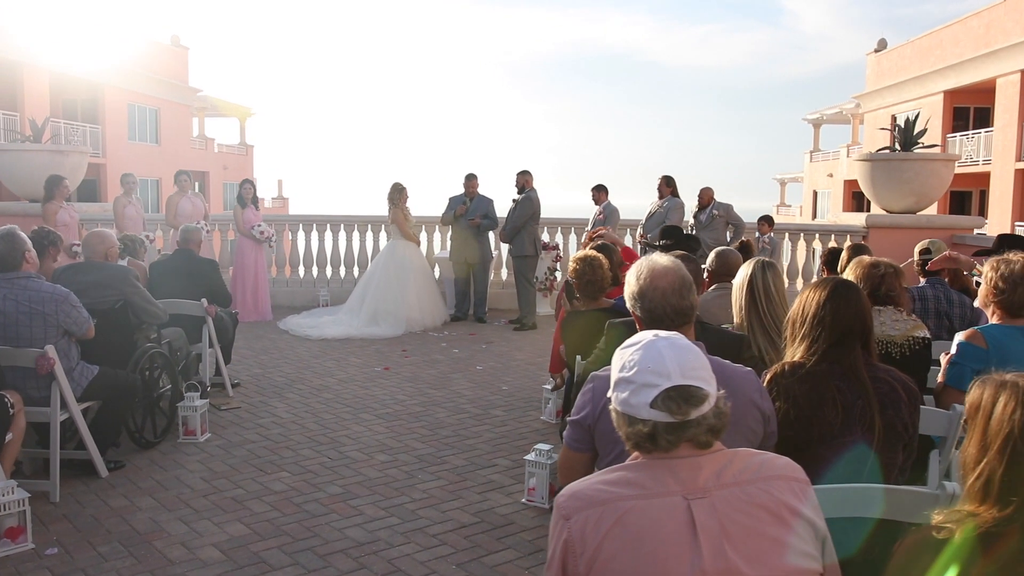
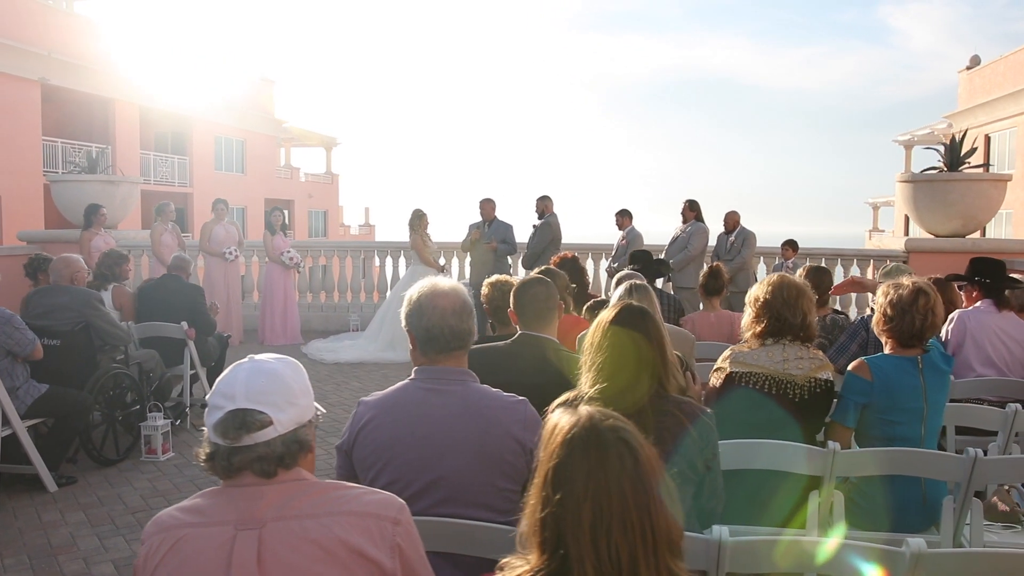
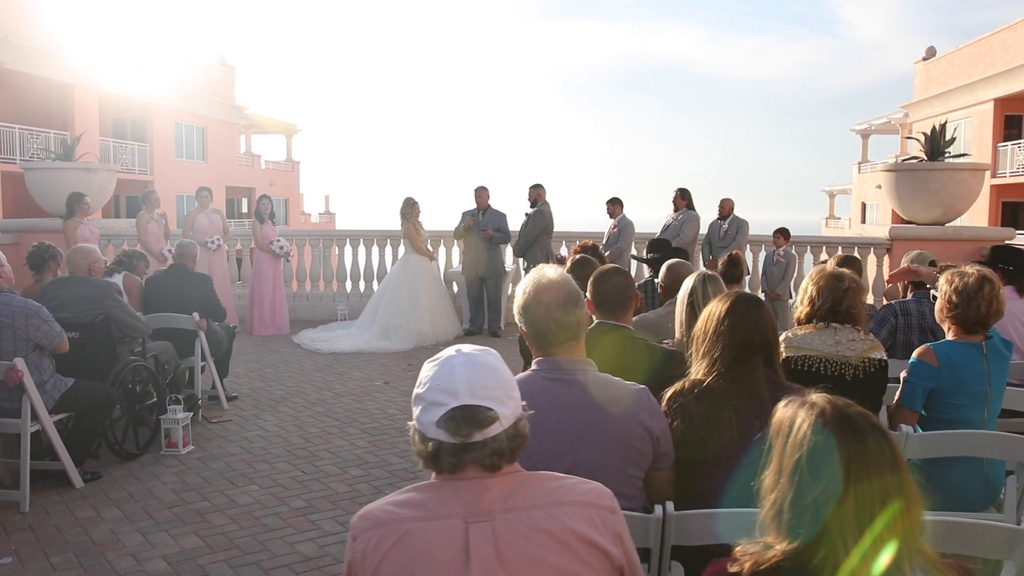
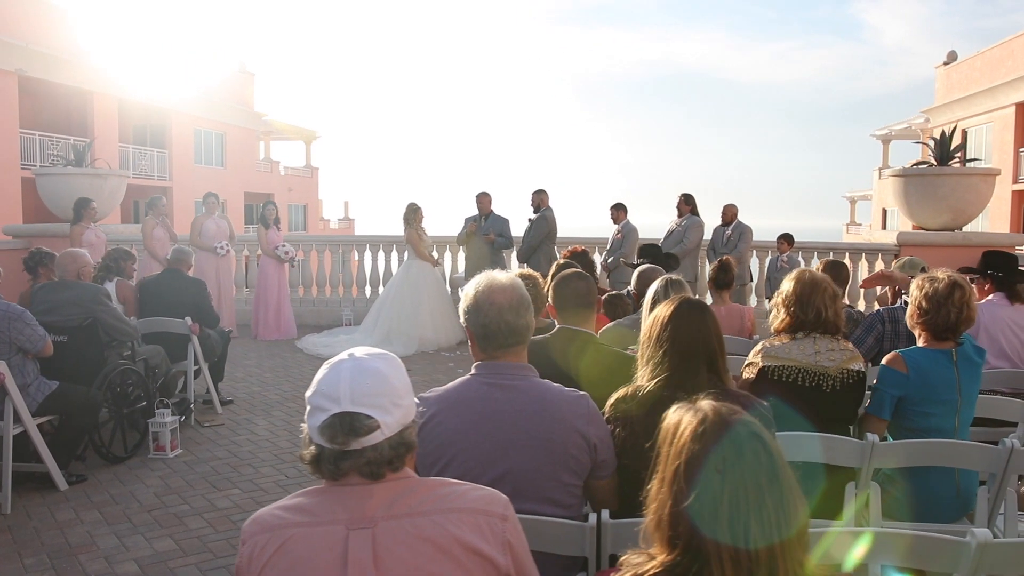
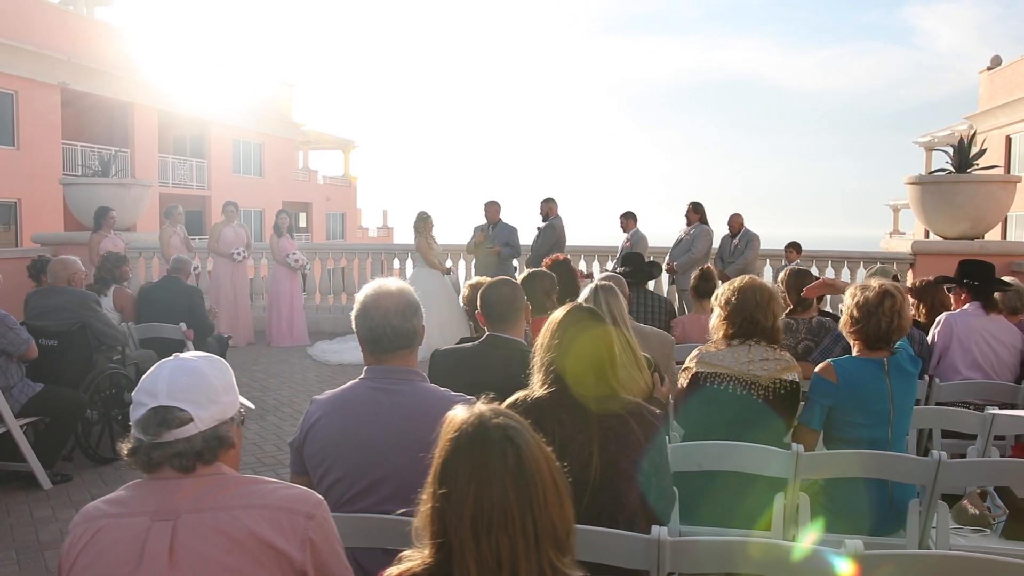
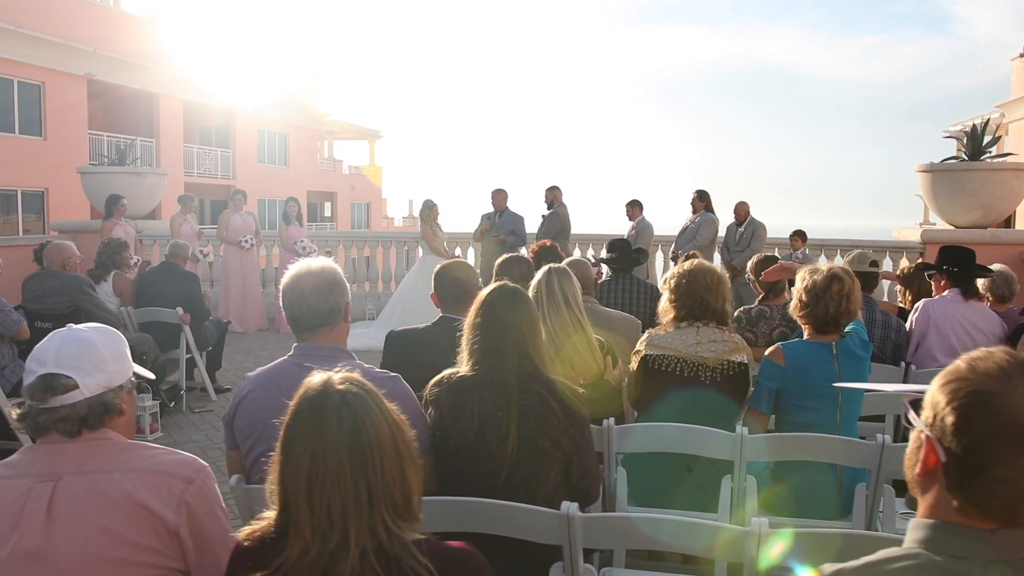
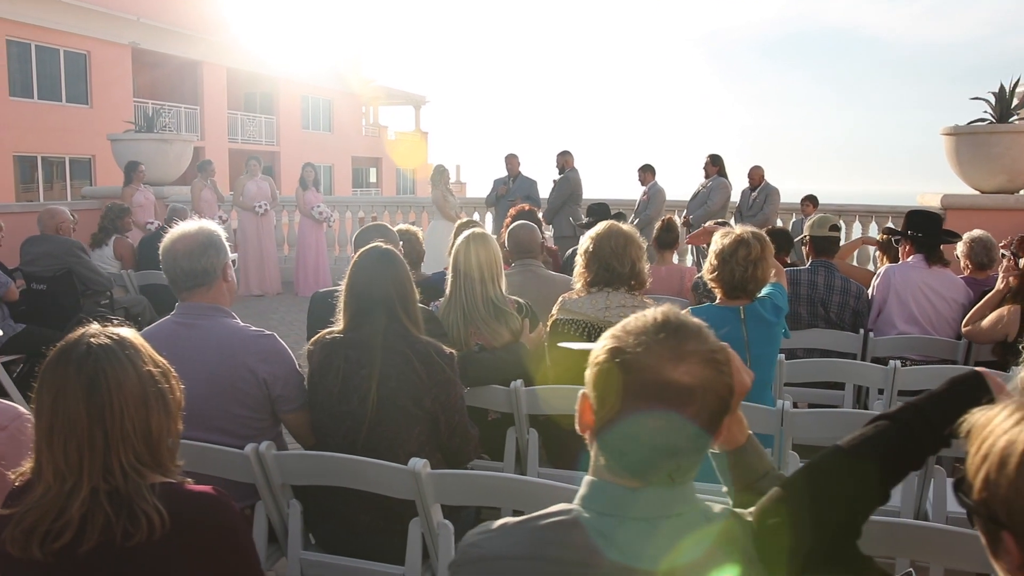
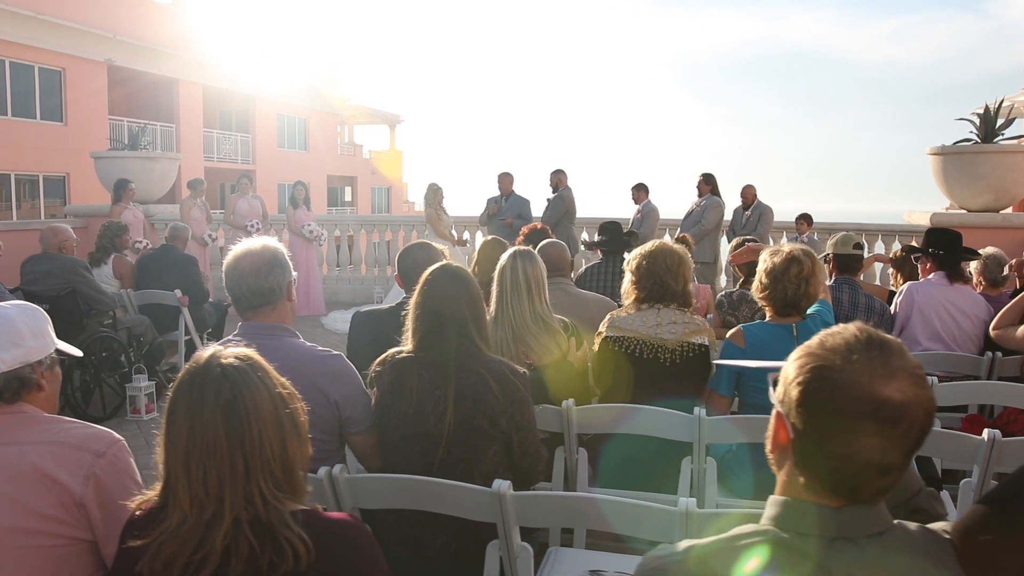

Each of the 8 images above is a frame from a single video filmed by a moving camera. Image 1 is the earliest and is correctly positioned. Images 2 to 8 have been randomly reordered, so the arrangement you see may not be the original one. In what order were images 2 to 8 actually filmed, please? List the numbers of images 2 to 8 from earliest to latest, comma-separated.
3, 4, 2, 5, 6, 8, 7
